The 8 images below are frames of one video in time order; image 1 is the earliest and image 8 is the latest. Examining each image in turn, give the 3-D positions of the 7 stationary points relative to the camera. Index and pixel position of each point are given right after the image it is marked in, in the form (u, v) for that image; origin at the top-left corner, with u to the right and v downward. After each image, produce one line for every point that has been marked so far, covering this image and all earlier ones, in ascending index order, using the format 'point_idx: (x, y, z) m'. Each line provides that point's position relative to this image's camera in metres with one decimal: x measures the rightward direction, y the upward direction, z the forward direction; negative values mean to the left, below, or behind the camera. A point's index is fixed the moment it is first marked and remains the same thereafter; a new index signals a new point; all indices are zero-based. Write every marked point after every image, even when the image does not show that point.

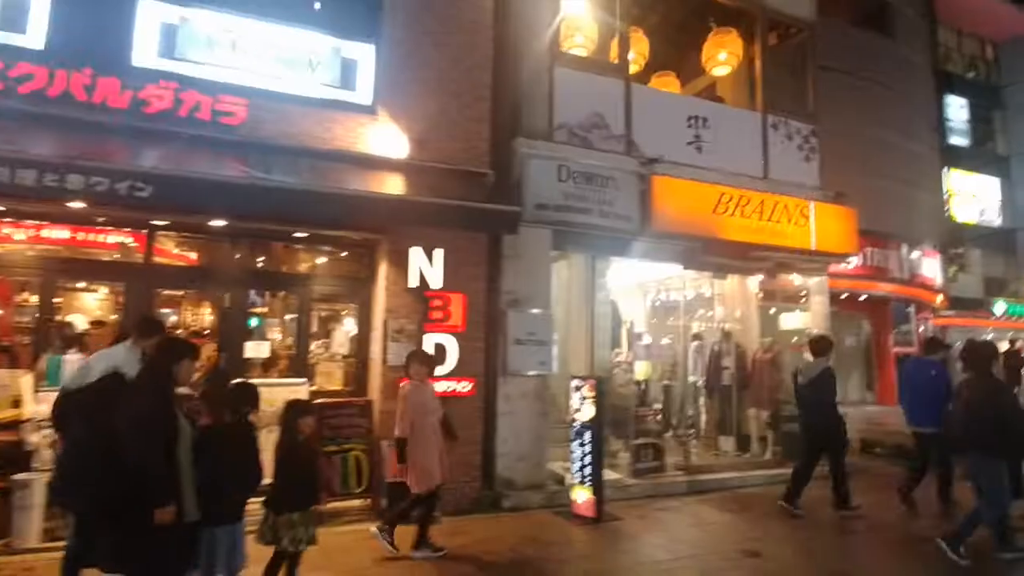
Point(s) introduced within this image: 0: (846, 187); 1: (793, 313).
0: (+8.2, +2.5, +14.7) m
1: (+4.5, -0.4, +9.4) m
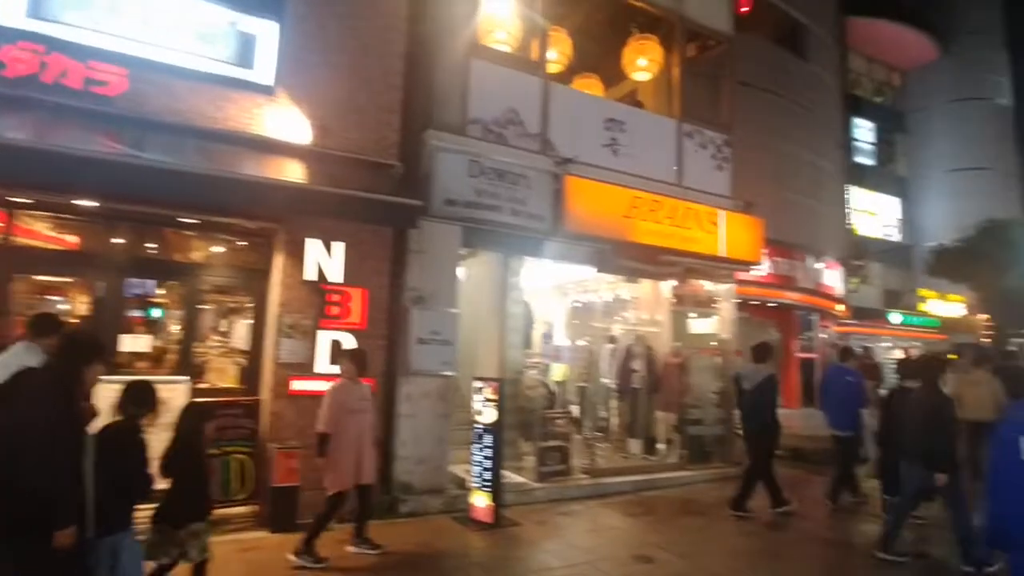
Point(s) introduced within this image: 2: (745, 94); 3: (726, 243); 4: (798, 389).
0: (+6.3, +2.3, +15.3) m
1: (+3.1, -0.5, +9.6) m
2: (+5.9, +5.0, +15.3) m
3: (+3.2, +0.7, +8.9) m
4: (+8.3, -3.0, +17.3) m
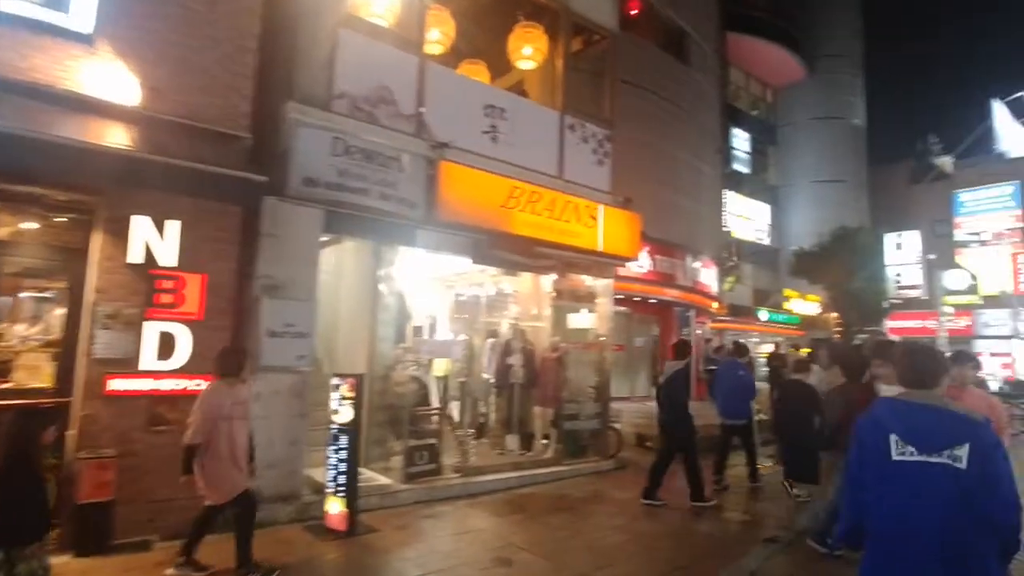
0: (+3.4, +2.4, +15.7) m
1: (+1.2, -0.4, +9.7) m
2: (+3.1, +5.1, +15.7) m
3: (+1.4, +0.8, +9.0) m
4: (+5.0, -2.9, +18.1) m
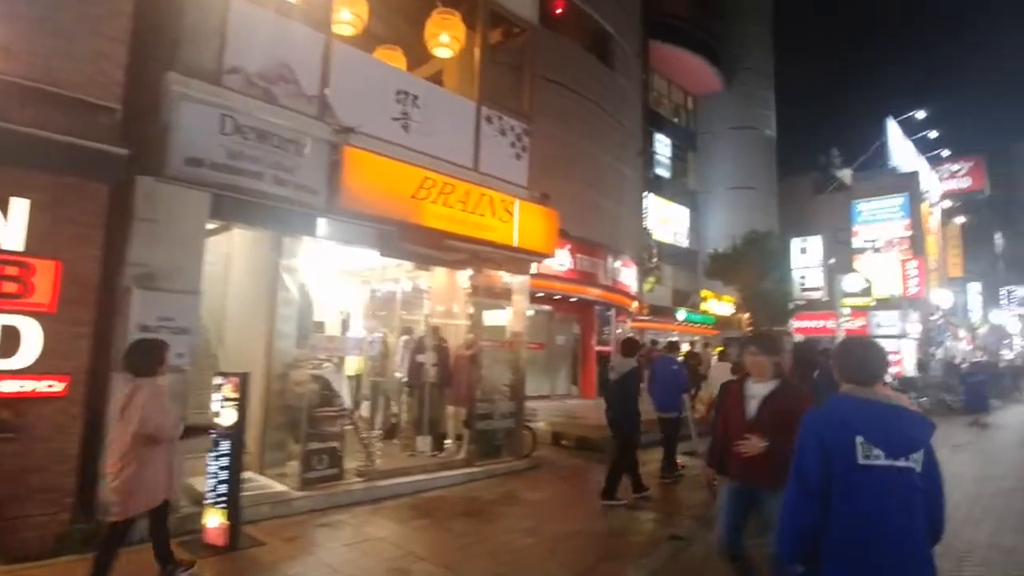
0: (+1.4, +2.5, +15.7) m
1: (-0.2, -0.3, +9.5) m
2: (+1.1, +5.1, +15.7) m
3: (+0.1, +0.8, +8.8) m
4: (+2.5, -2.9, +18.3) m
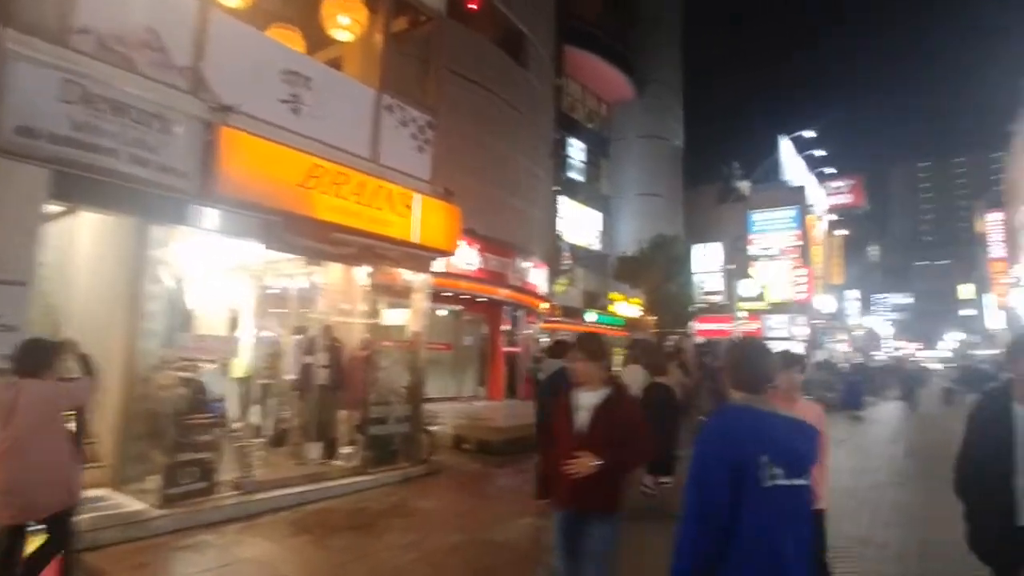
0: (-1.0, +2.5, +15.5) m
1: (-1.7, -0.3, +9.0) m
2: (-1.2, +5.2, +15.4) m
3: (-1.3, +0.8, +8.4) m
4: (-0.3, -2.9, +18.1) m
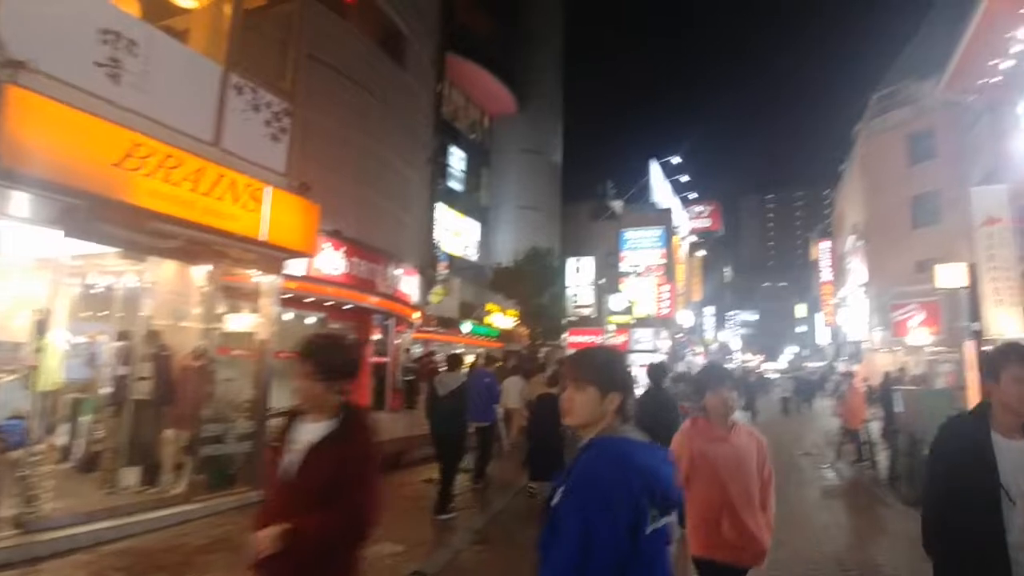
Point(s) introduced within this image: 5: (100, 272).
0: (-4.1, +2.3, +14.6) m
1: (-3.7, -0.3, +8.1) m
2: (-4.3, +5.0, +14.5) m
3: (-3.1, +0.8, +7.6) m
4: (-4.1, -3.1, +17.2) m
5: (-5.2, +0.2, +7.4) m
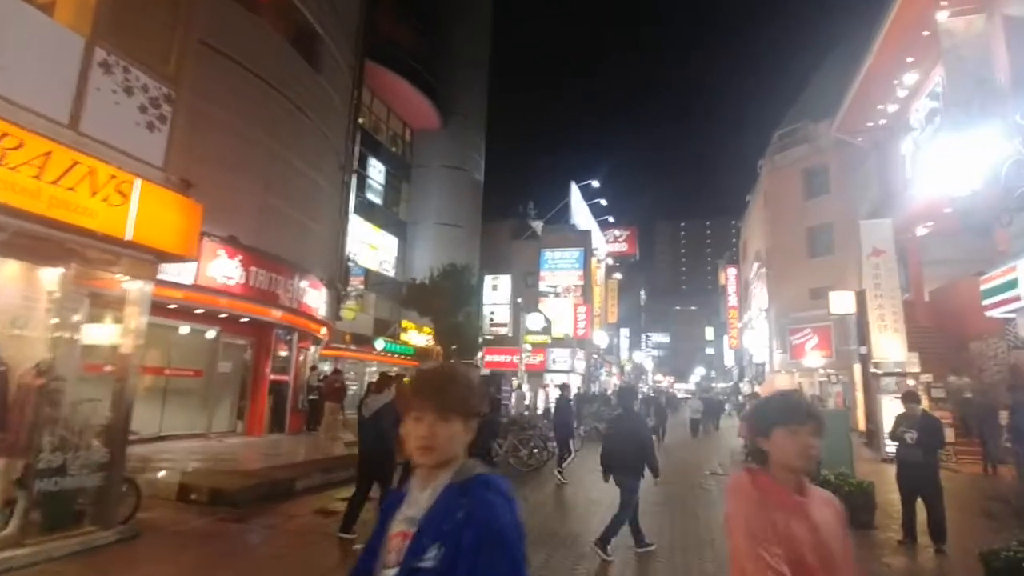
0: (-6.1, +2.1, +13.5) m
1: (-4.8, -0.4, +7.0) m
2: (-6.2, +4.8, +13.5) m
3: (-4.2, +0.7, +6.7) m
4: (-6.6, -3.4, +16.0) m
5: (-6.3, +0.2, +6.2) m
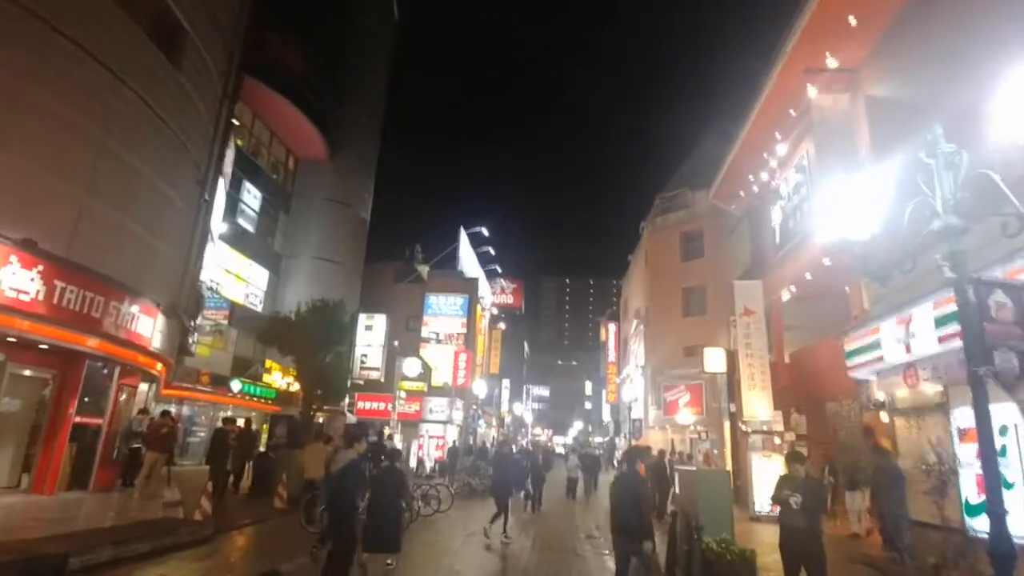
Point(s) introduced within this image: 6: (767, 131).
0: (-8.5, +1.7, +11.1) m
1: (-6.2, -0.4, +4.8) m
2: (-8.5, +4.4, +11.3) m
3: (-5.4, +0.8, +4.6) m
4: (-9.7, -3.9, +13.0) m
5: (-7.4, +0.4, +3.8) m
6: (+7.7, +4.7, +17.9) m
